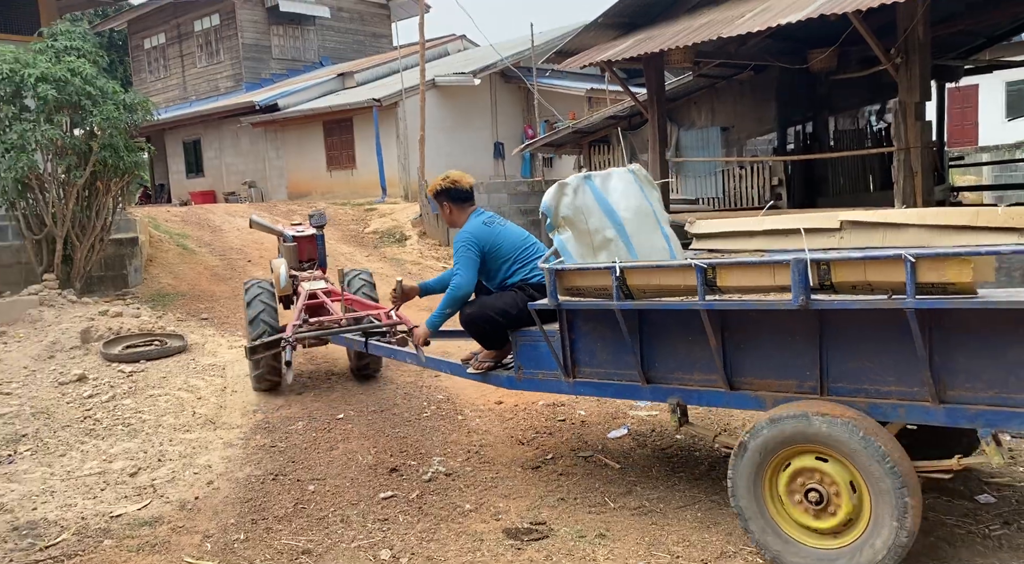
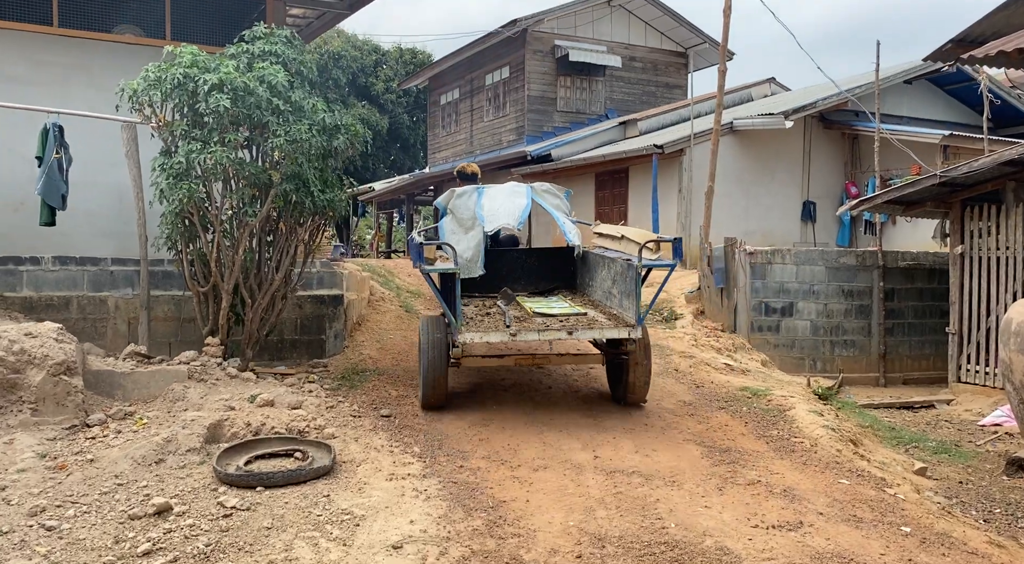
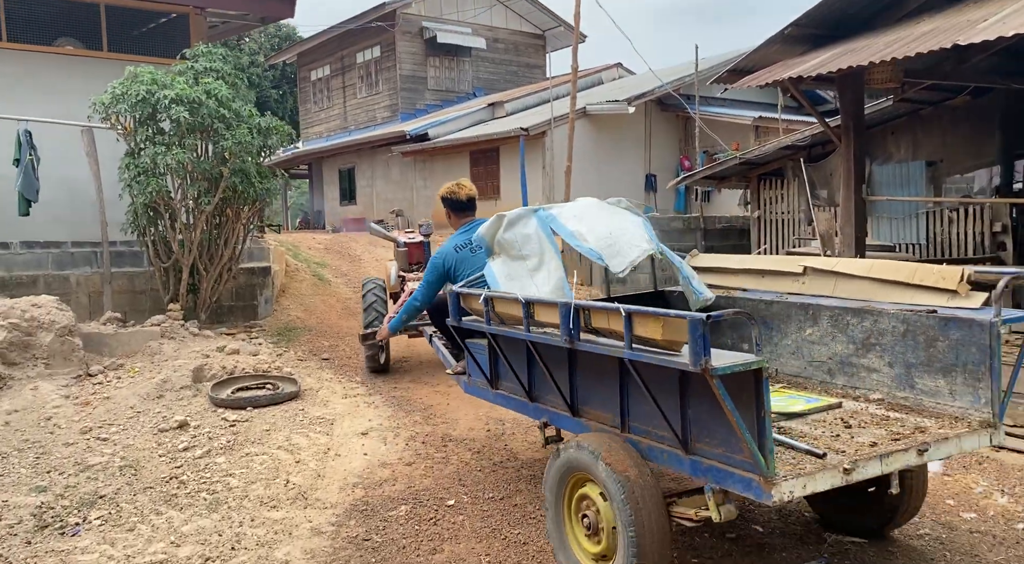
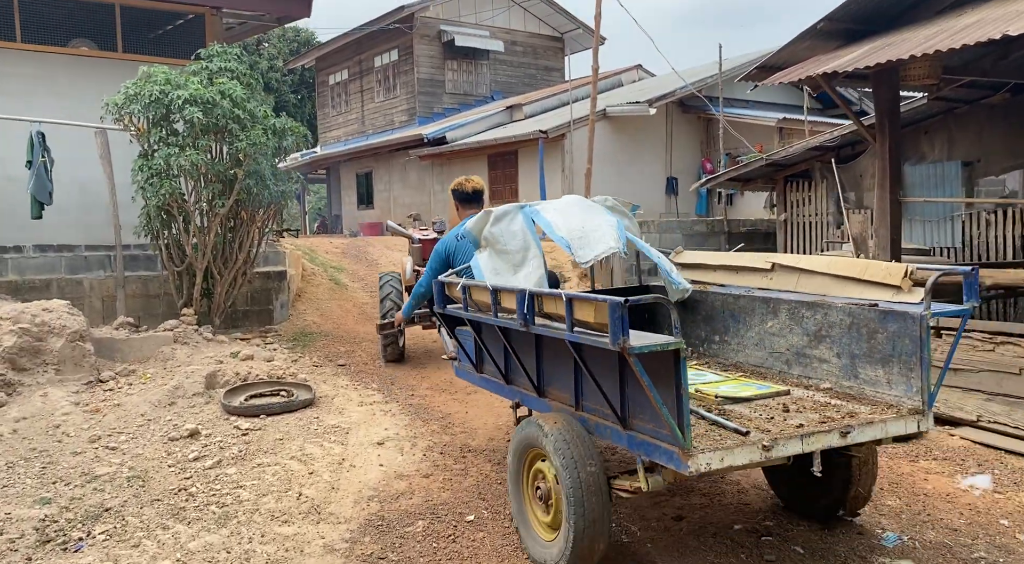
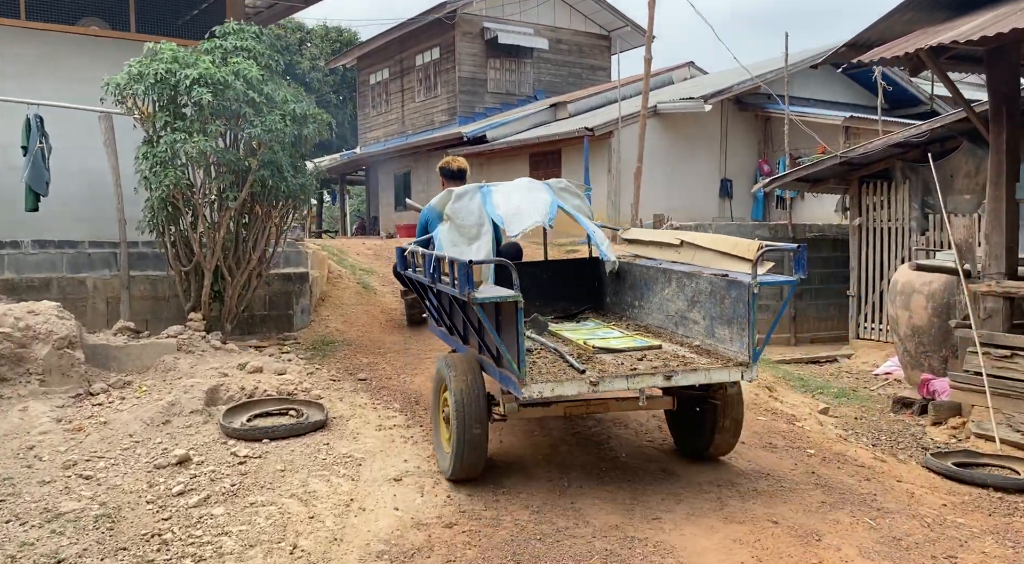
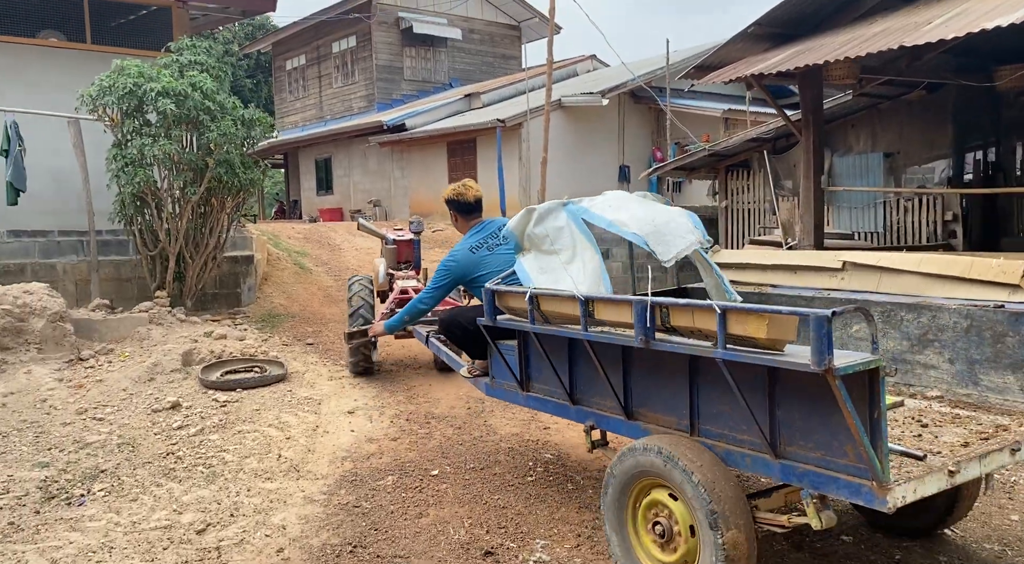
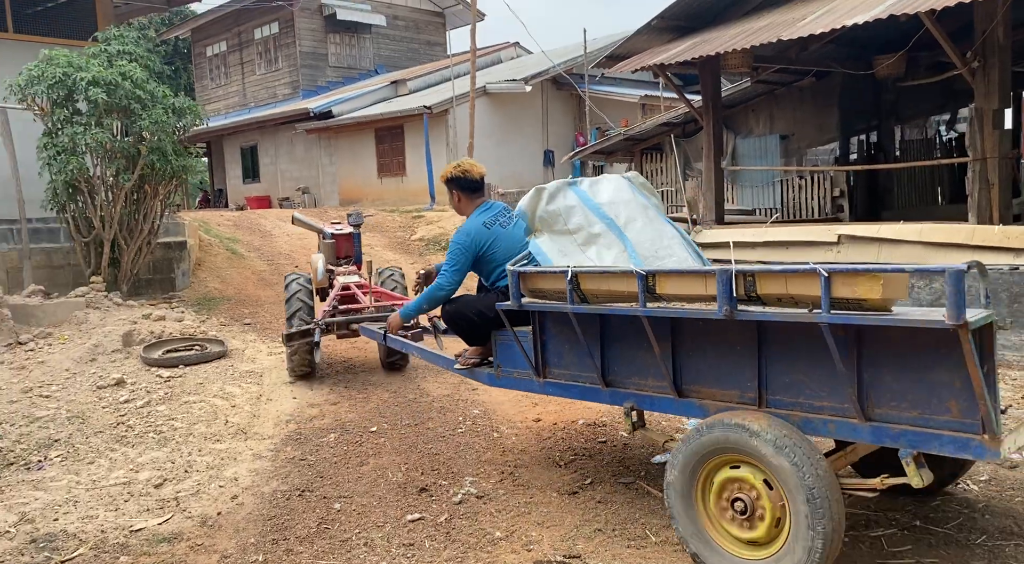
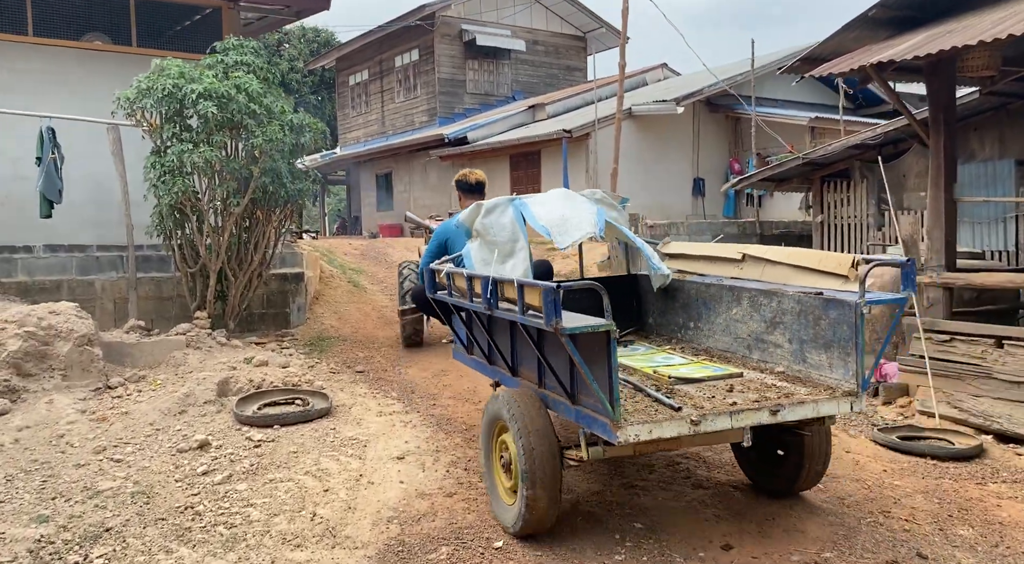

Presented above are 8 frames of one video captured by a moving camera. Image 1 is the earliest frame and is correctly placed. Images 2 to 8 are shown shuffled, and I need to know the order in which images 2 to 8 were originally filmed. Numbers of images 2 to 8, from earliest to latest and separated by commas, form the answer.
7, 6, 3, 4, 8, 5, 2
